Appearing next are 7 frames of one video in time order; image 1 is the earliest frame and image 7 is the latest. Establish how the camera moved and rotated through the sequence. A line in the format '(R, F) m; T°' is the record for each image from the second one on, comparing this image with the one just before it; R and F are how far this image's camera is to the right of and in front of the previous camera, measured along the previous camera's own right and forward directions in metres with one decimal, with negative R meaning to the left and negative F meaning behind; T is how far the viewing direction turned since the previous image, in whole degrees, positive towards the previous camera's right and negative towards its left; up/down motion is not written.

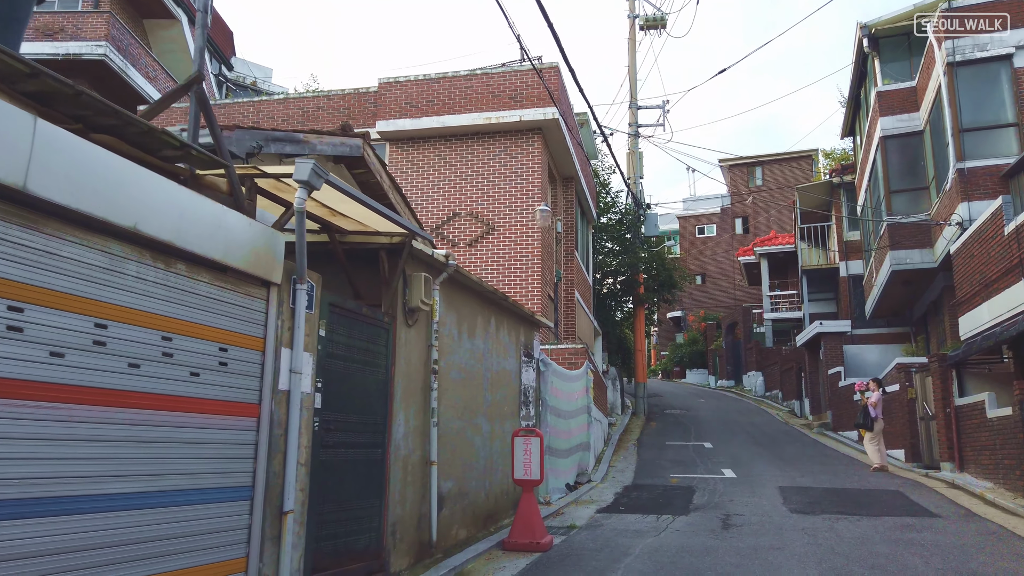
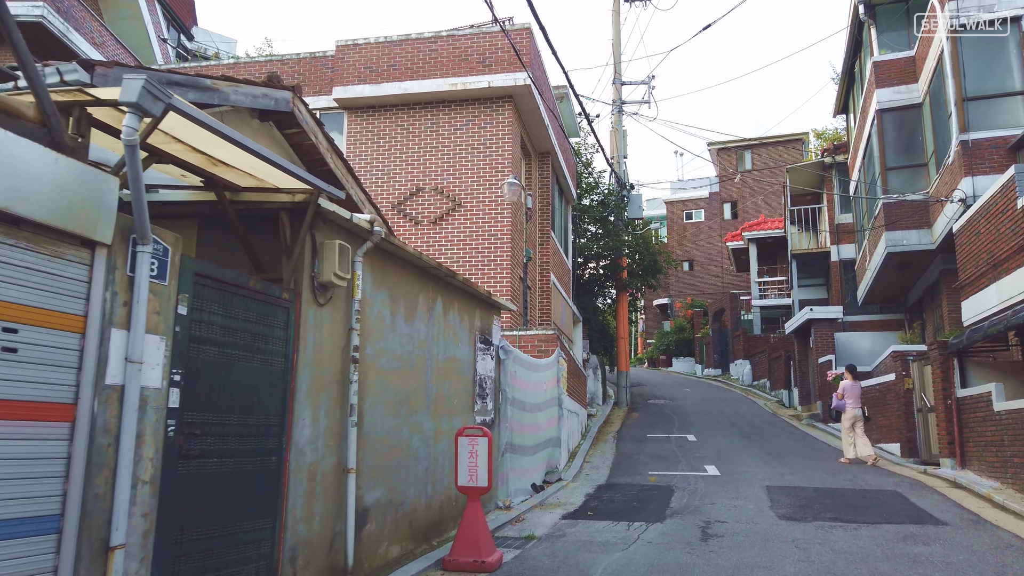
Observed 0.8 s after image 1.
(+0.4, +1.2) m; +1°
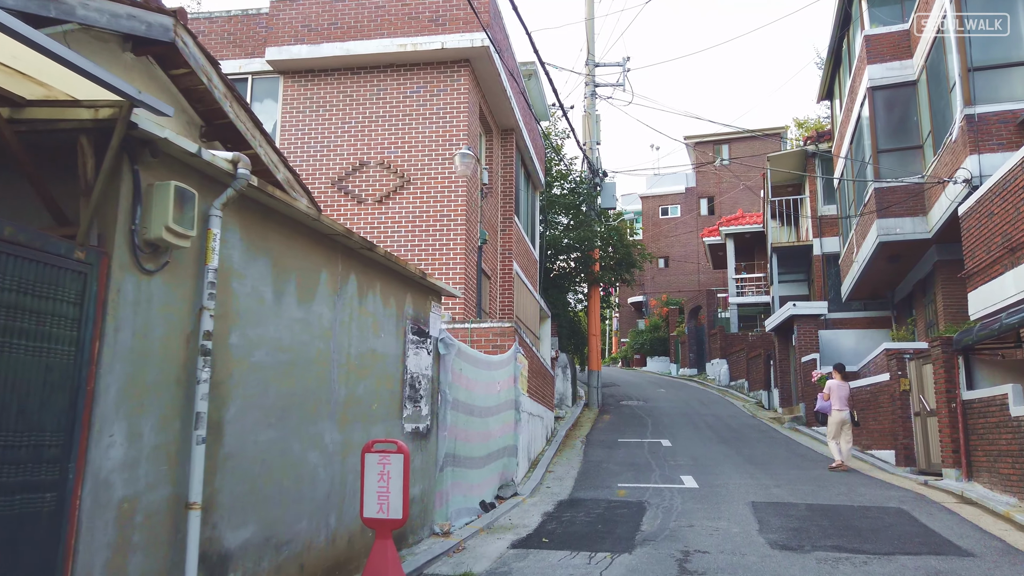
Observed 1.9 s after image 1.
(+0.4, +1.6) m; +2°
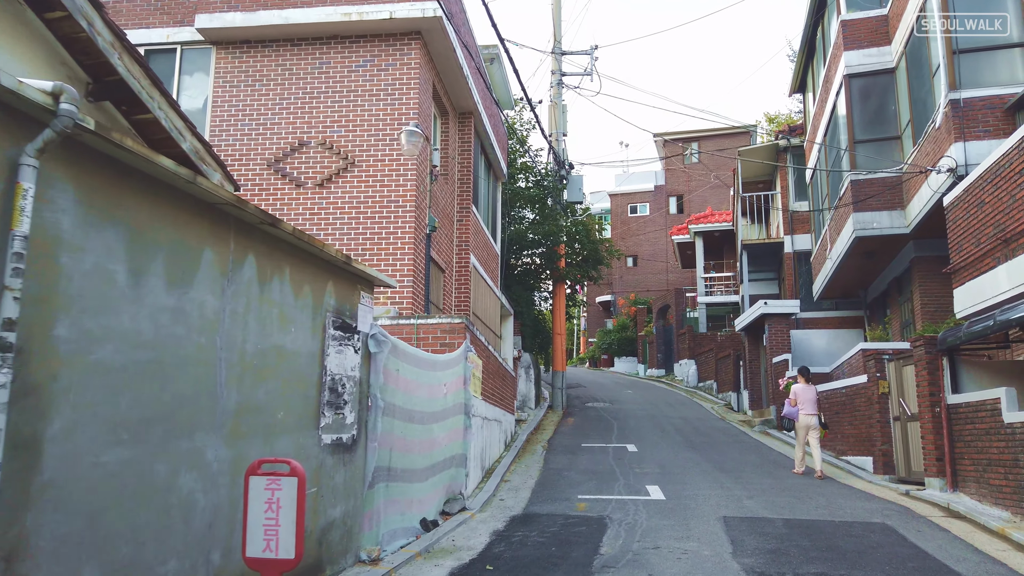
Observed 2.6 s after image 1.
(+0.3, +1.0) m; +2°
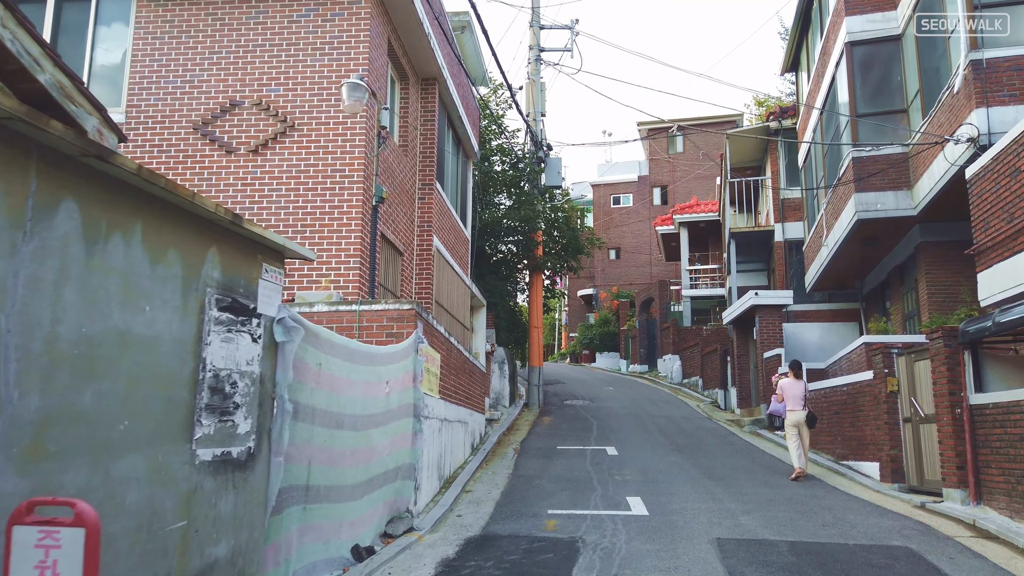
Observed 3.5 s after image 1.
(+0.3, +1.4) m; +1°
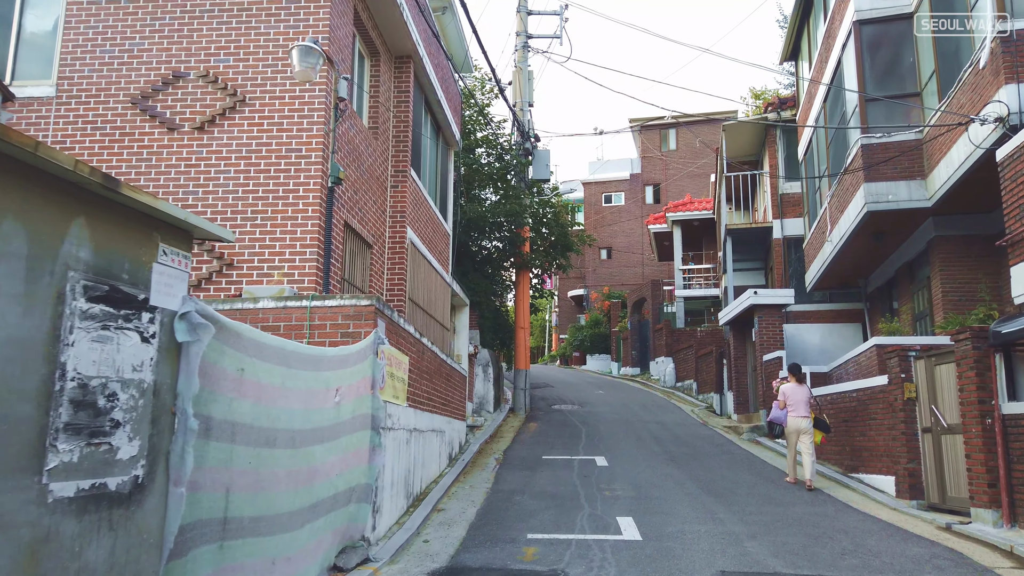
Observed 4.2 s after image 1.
(+0.2, +1.1) m; +1°
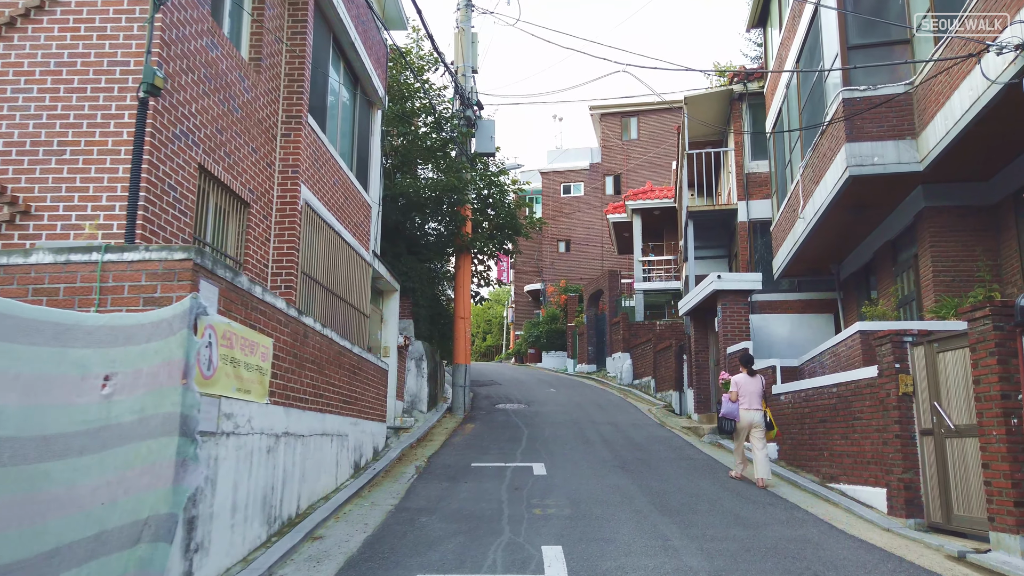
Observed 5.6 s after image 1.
(+0.6, +2.0) m; +3°
